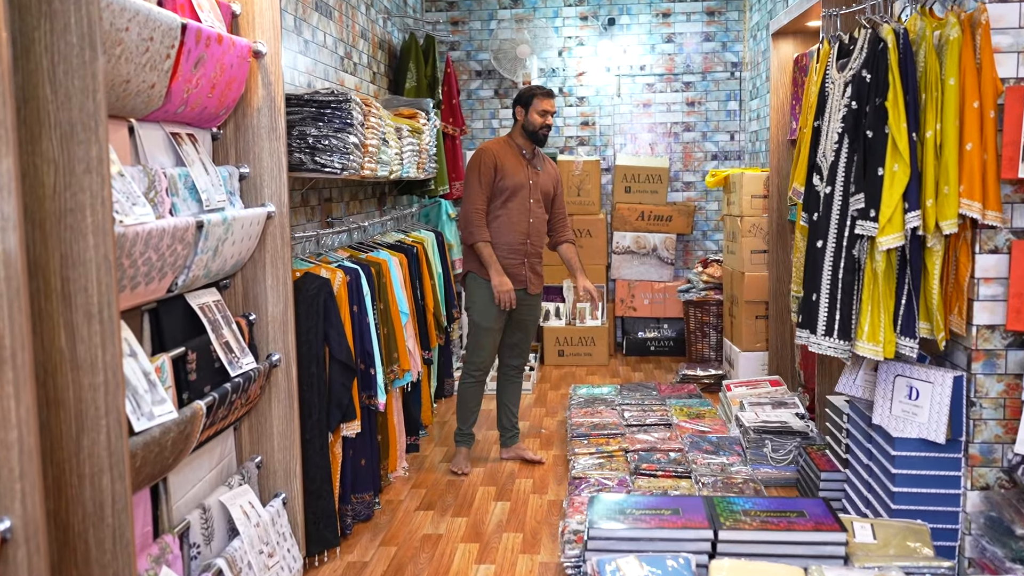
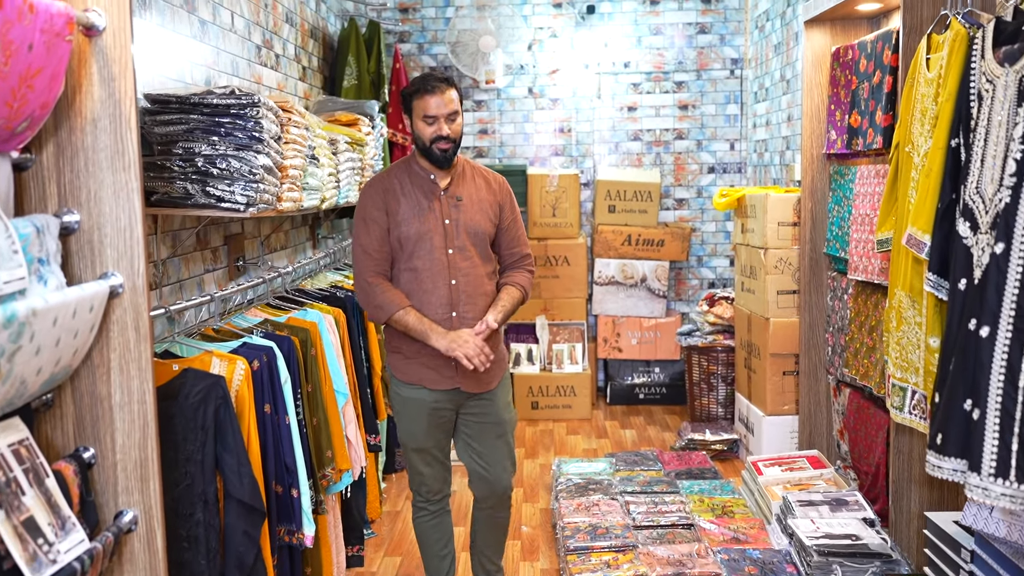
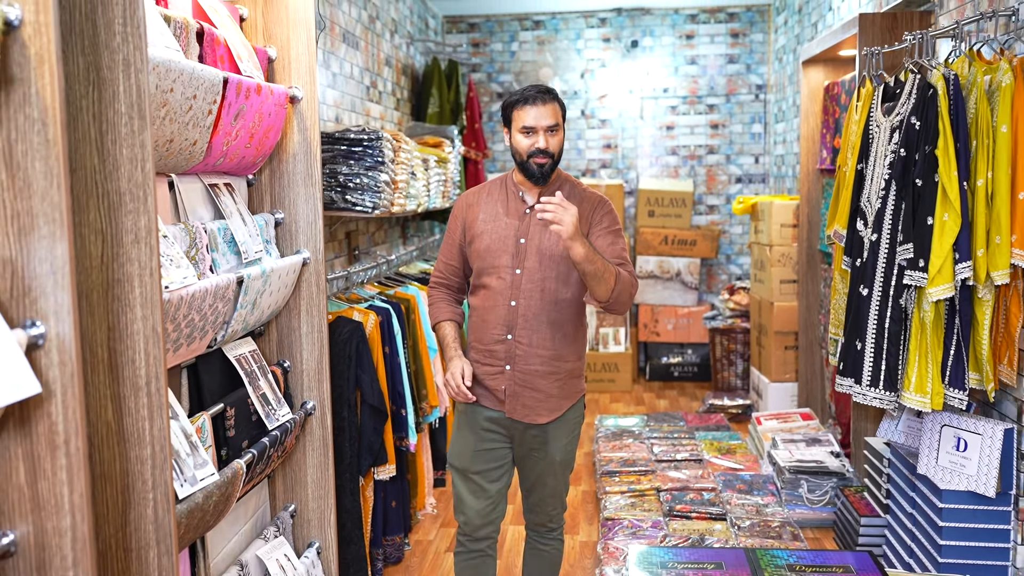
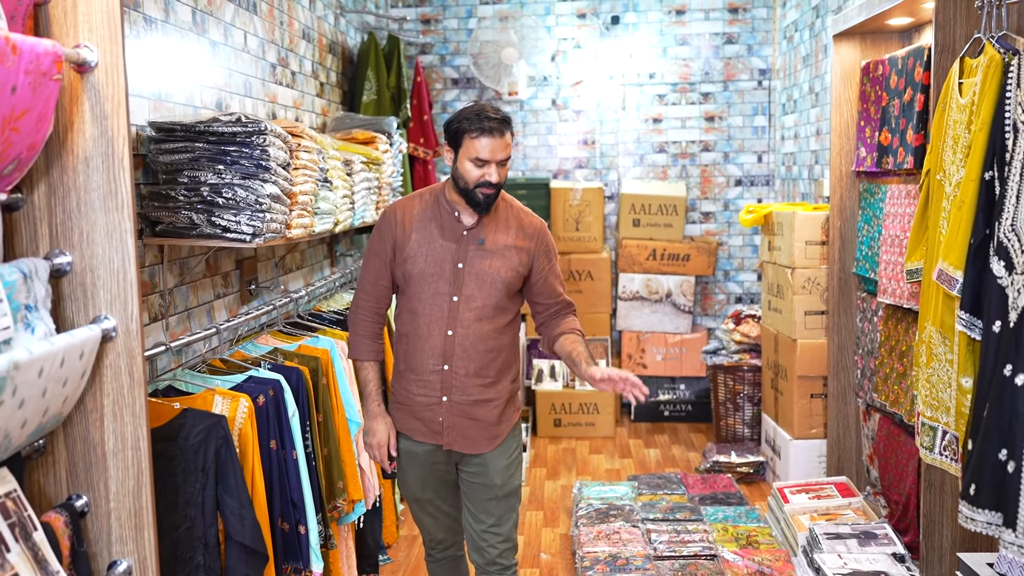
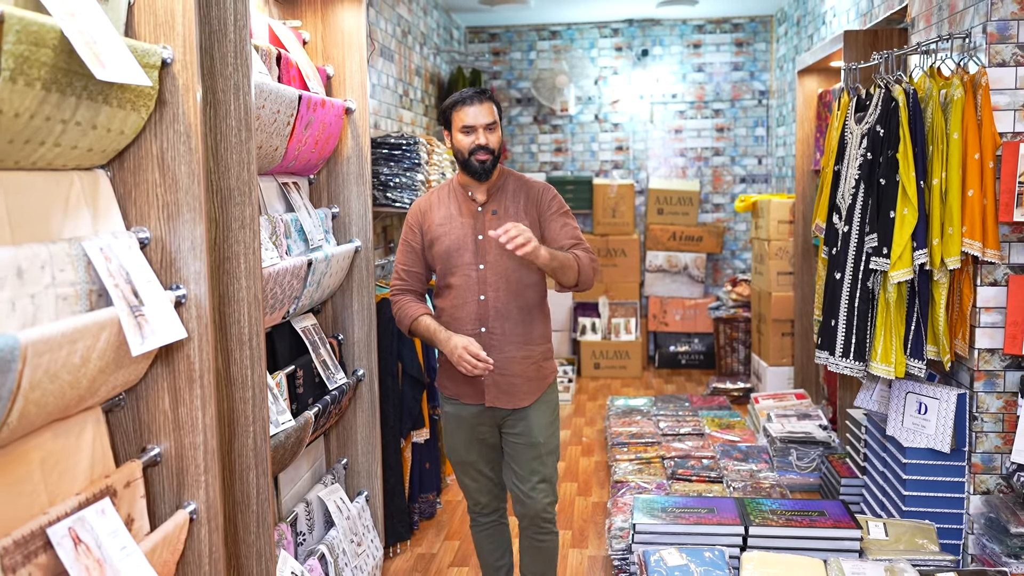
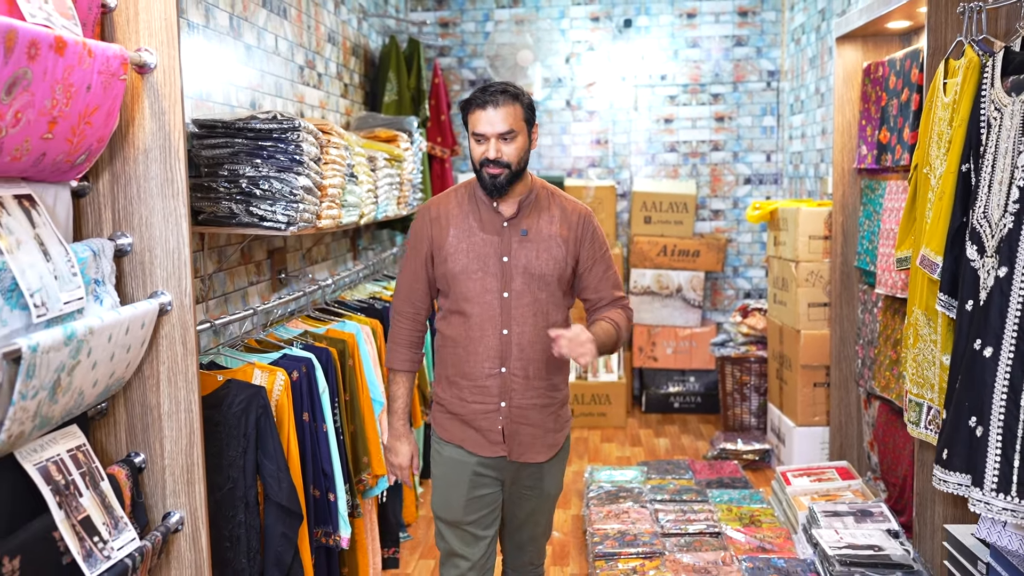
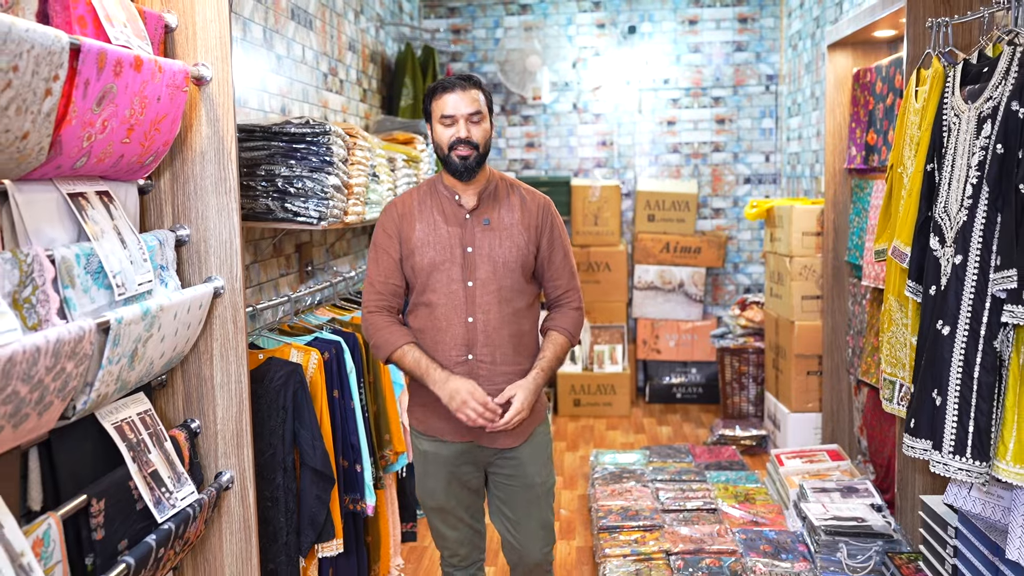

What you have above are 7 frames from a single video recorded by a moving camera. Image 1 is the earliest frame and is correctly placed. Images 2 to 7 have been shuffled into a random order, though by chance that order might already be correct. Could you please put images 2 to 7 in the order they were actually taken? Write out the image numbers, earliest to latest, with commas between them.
2, 4, 6, 7, 3, 5
